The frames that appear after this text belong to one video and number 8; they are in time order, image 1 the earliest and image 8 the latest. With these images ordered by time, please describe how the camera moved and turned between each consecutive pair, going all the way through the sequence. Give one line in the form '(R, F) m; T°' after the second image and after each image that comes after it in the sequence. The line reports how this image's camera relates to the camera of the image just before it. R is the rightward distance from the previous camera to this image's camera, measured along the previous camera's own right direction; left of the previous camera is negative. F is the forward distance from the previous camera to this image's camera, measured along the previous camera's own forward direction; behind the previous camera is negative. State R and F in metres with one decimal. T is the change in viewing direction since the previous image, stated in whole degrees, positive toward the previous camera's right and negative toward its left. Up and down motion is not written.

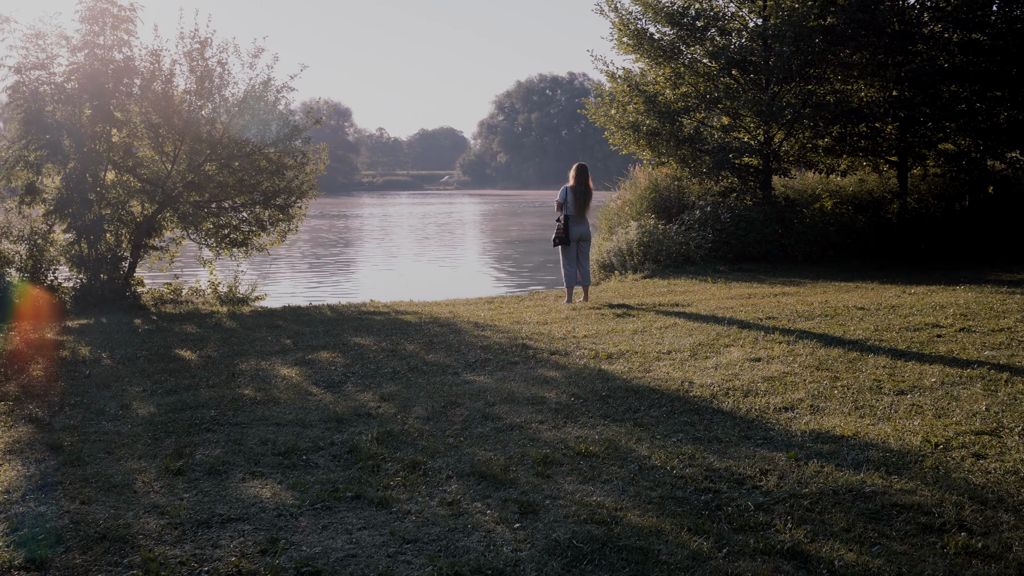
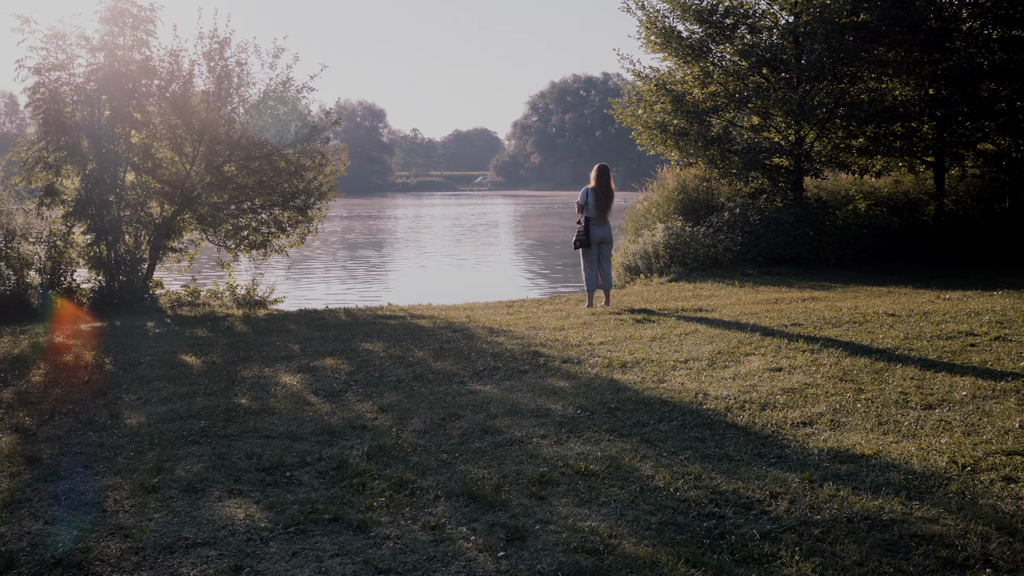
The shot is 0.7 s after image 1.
(+0.2, +0.2) m; -2°
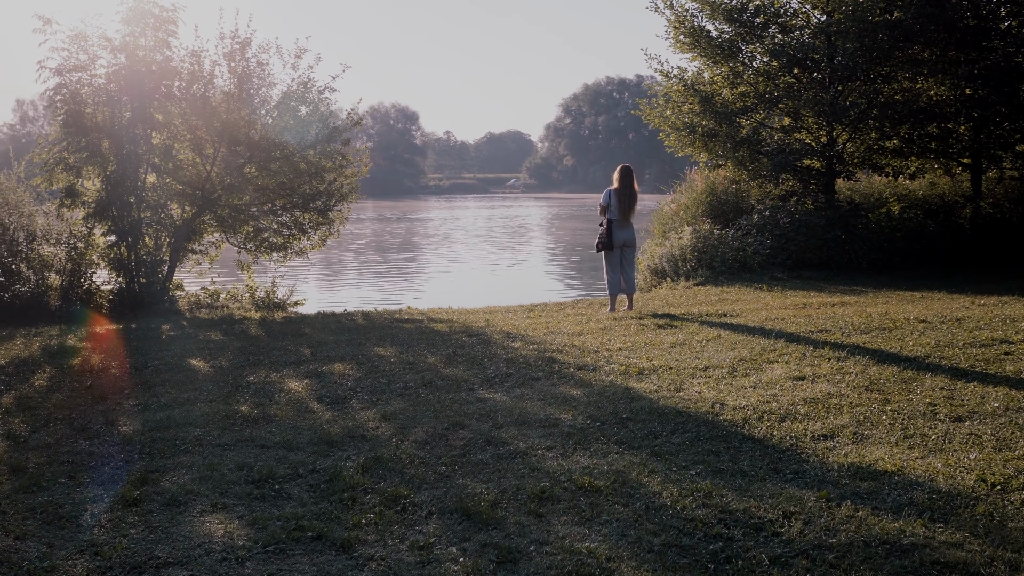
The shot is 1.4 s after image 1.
(+0.1, +0.2) m; -2°
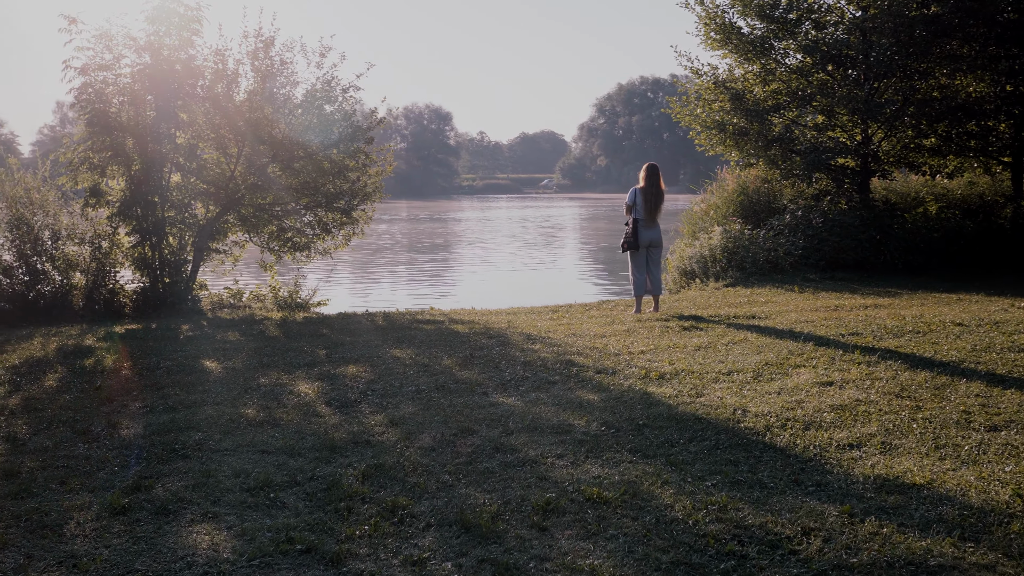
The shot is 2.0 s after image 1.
(+0.1, +0.2) m; -2°
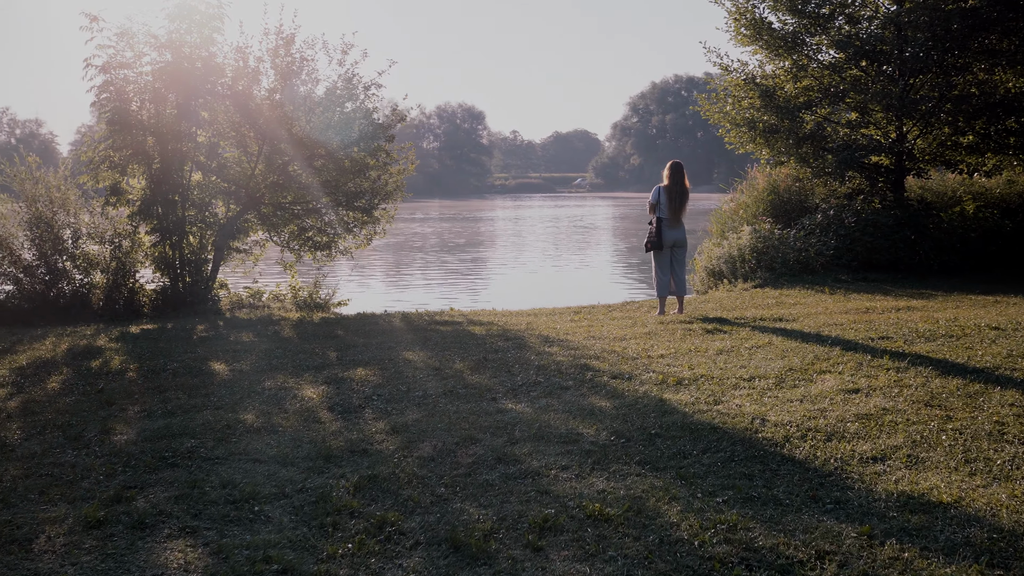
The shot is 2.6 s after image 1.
(+0.1, +0.2) m; -2°
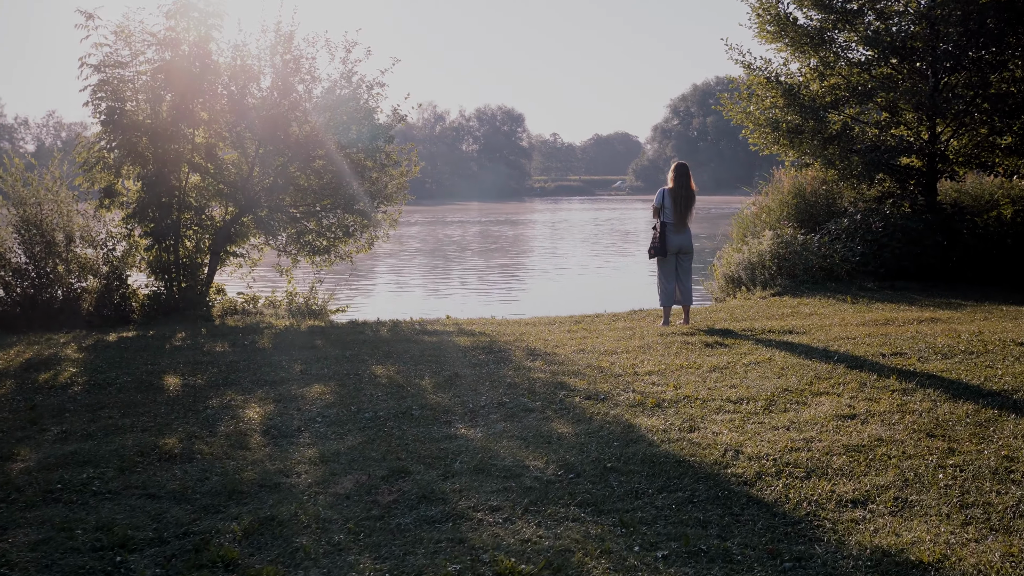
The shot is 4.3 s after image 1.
(+0.5, +0.4) m; -2°
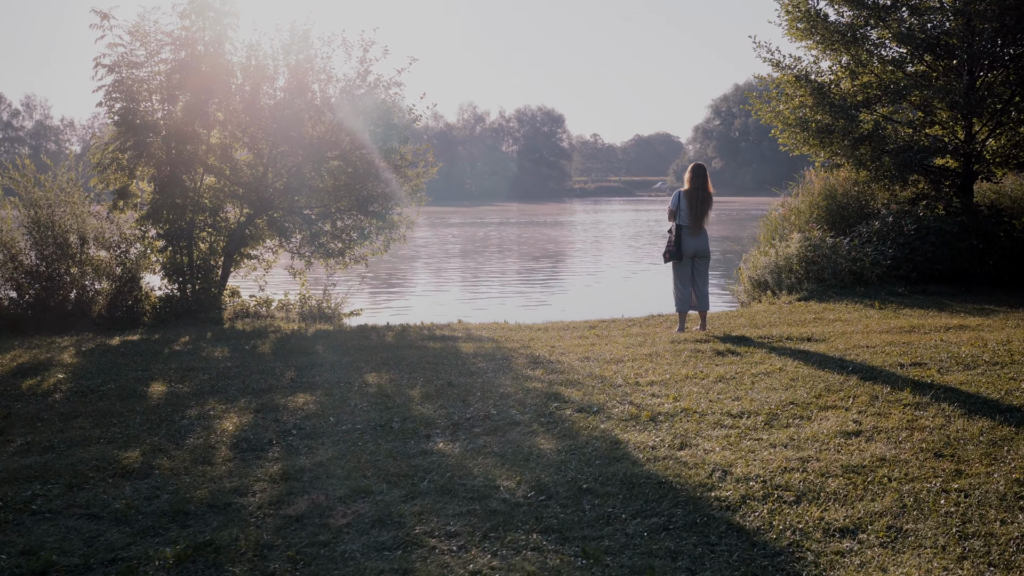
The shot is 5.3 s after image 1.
(+0.3, +0.2) m; -3°
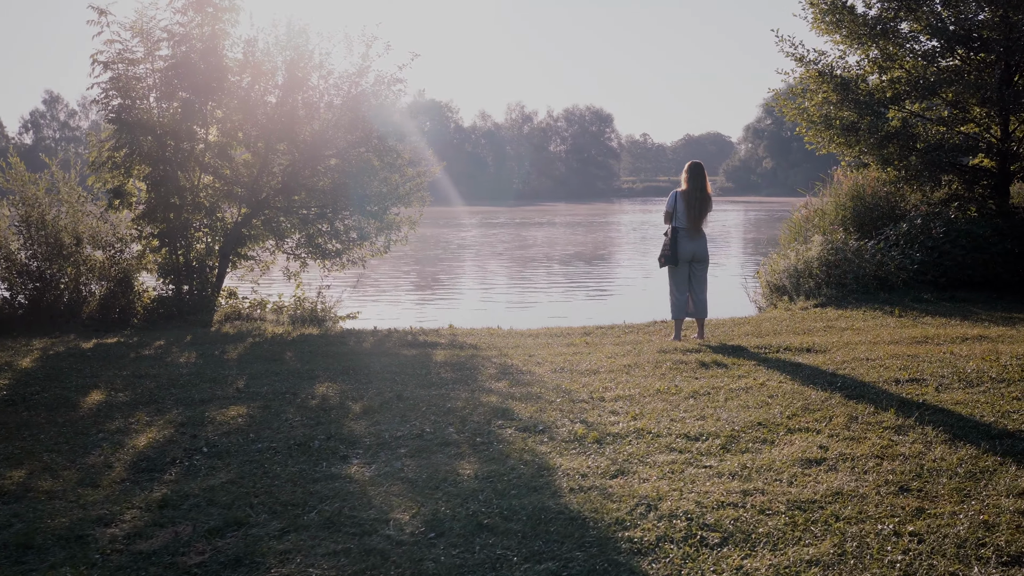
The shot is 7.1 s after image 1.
(+0.7, +0.4) m; -3°
